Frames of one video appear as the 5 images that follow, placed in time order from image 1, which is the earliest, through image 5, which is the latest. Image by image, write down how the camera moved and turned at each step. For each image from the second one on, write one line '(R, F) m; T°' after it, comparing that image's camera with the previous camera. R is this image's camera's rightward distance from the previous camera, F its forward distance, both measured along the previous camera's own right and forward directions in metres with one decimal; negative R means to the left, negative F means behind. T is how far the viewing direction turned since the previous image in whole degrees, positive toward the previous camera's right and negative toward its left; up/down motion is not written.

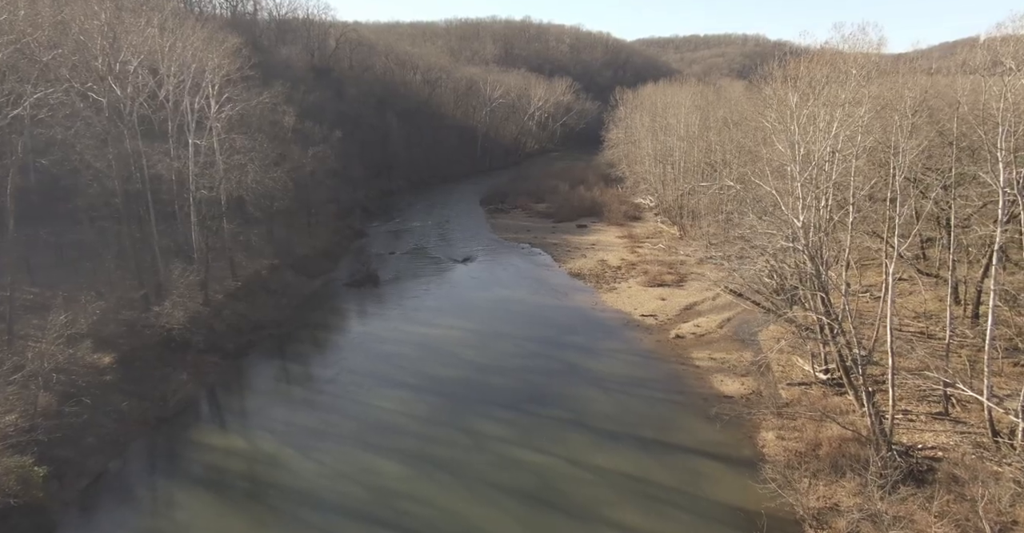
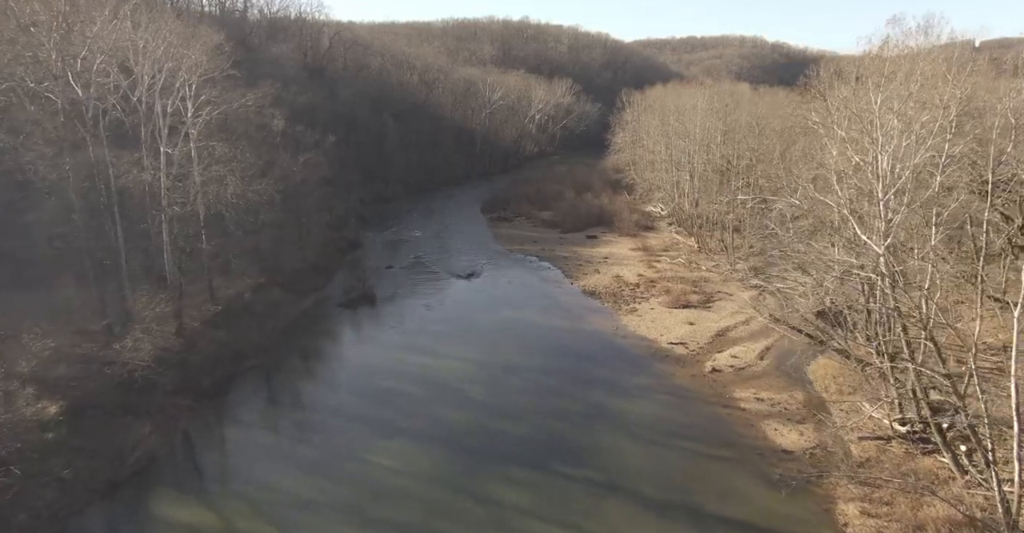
(-0.7, +3.2) m; 0°
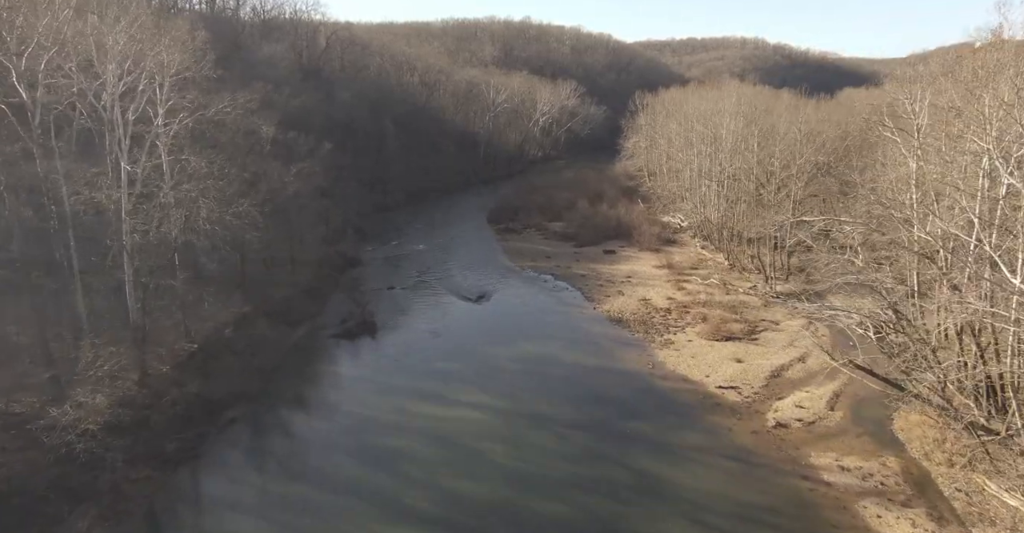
(-0.8, +3.8) m; 0°
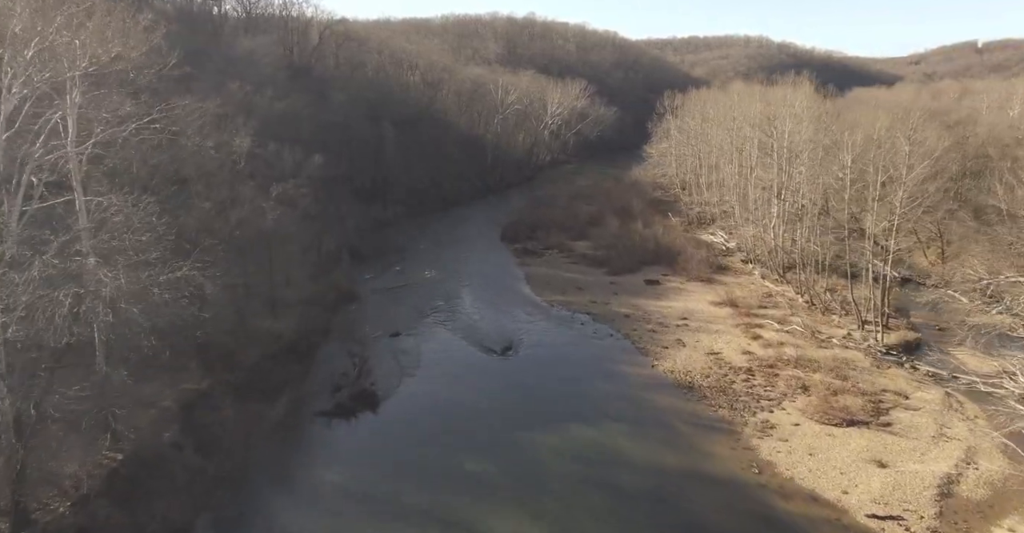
(-1.5, +7.1) m; 0°
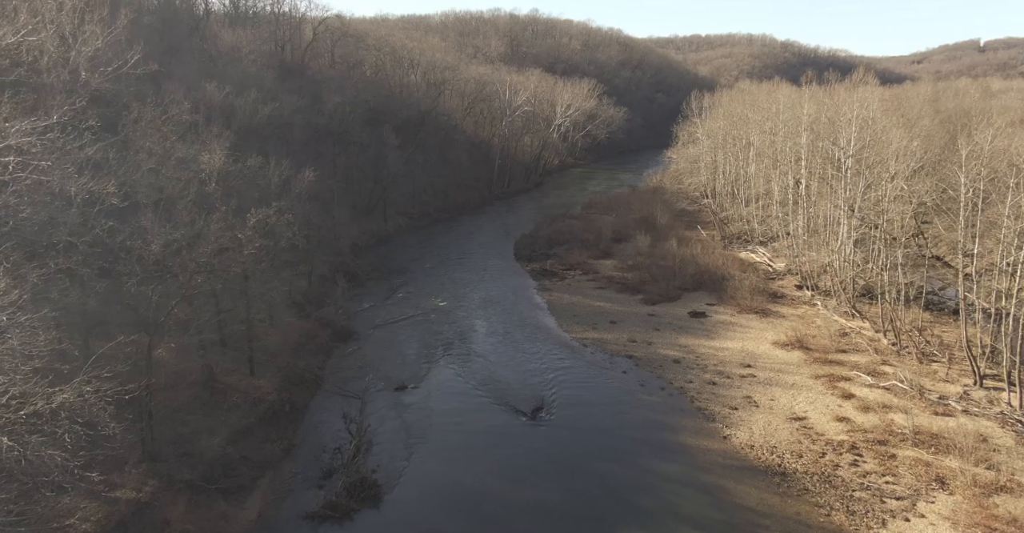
(-1.1, +5.6) m; 0°
